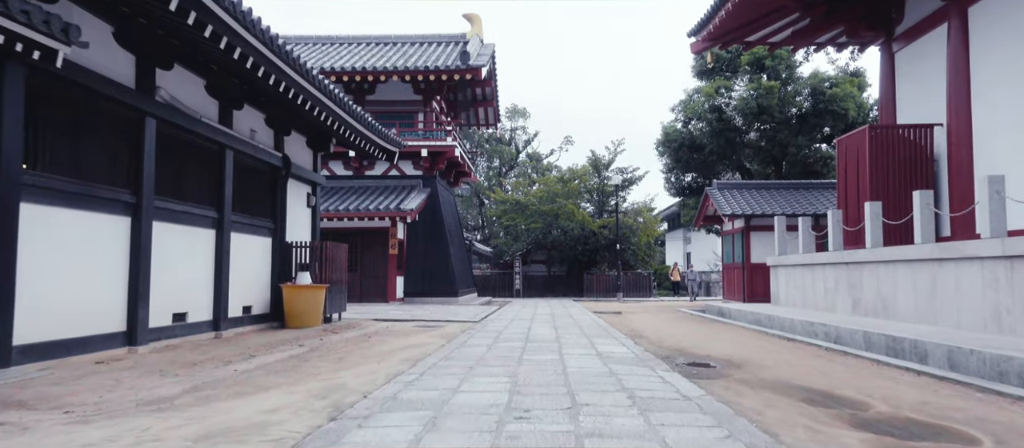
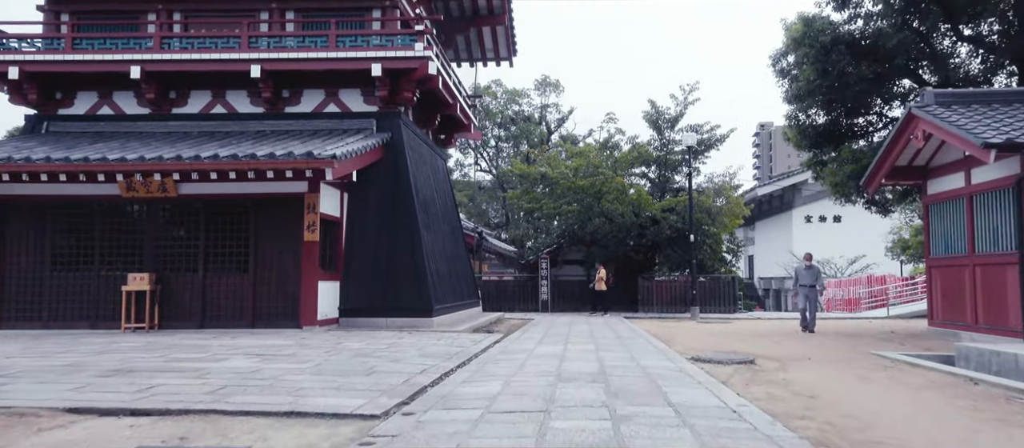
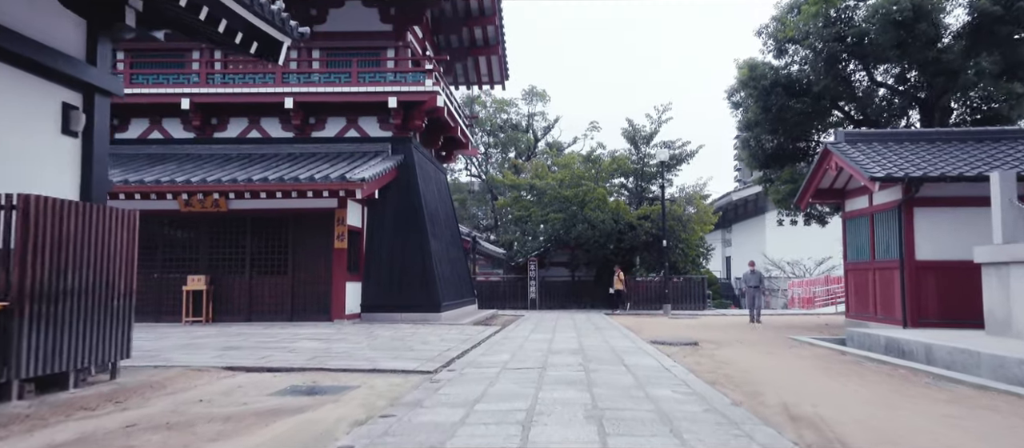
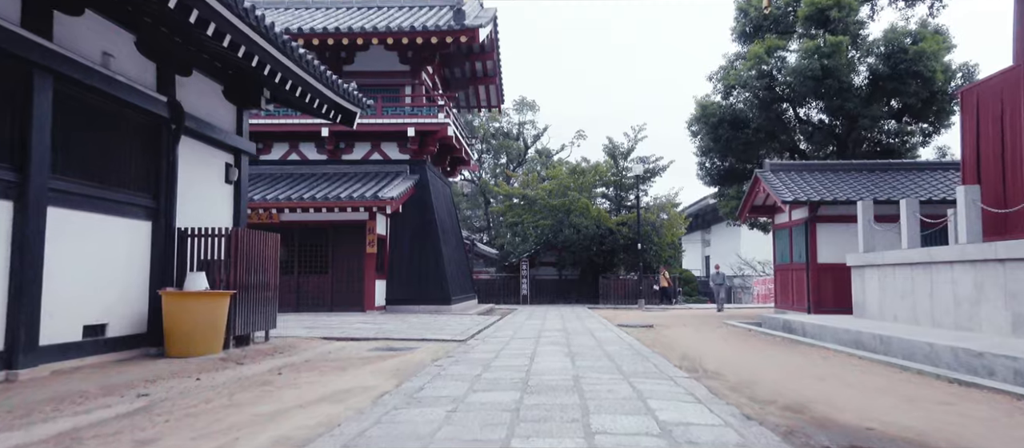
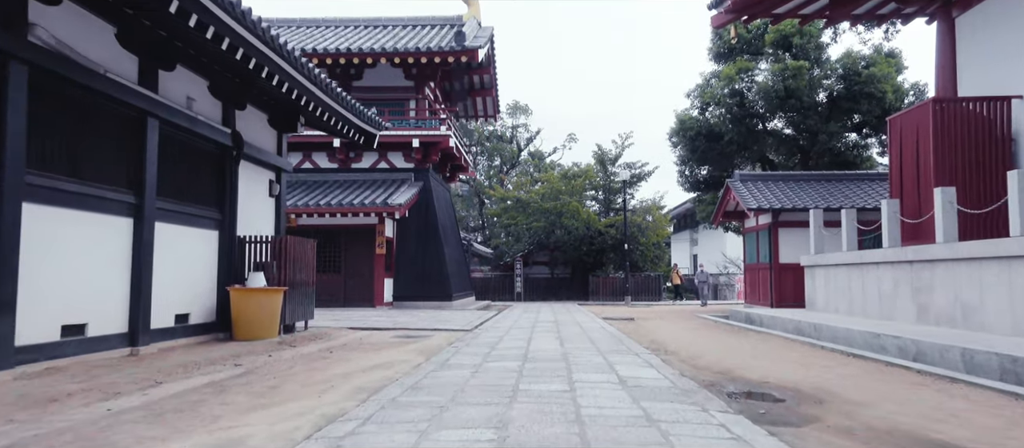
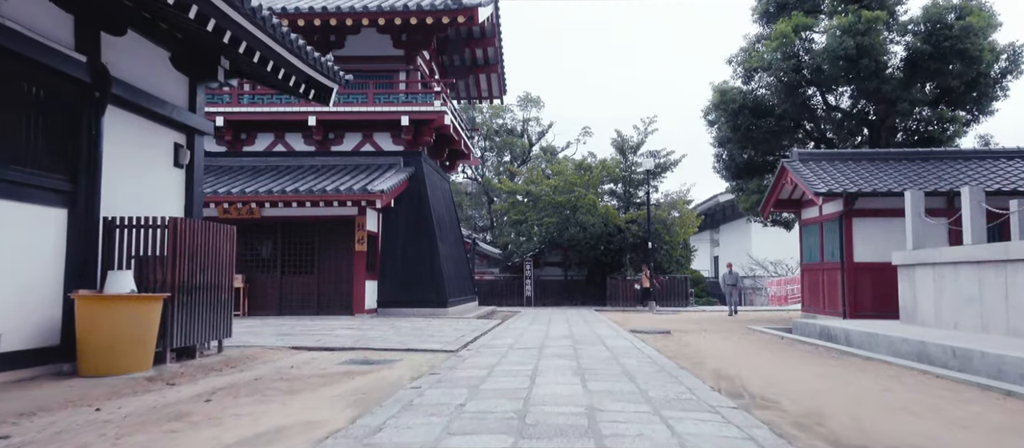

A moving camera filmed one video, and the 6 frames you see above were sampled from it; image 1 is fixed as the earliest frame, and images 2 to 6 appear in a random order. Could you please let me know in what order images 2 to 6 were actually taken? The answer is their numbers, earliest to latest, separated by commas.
5, 4, 6, 3, 2
